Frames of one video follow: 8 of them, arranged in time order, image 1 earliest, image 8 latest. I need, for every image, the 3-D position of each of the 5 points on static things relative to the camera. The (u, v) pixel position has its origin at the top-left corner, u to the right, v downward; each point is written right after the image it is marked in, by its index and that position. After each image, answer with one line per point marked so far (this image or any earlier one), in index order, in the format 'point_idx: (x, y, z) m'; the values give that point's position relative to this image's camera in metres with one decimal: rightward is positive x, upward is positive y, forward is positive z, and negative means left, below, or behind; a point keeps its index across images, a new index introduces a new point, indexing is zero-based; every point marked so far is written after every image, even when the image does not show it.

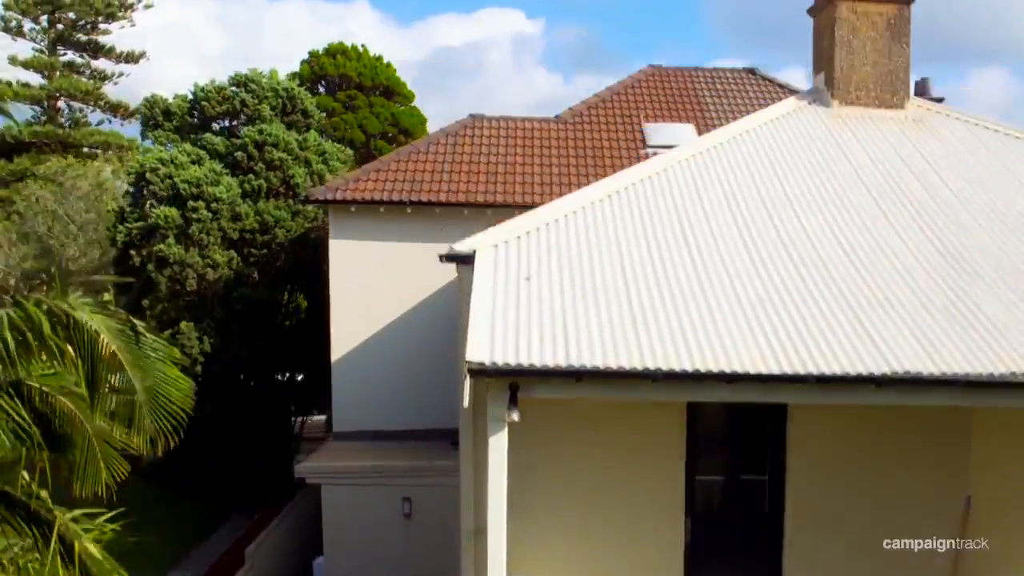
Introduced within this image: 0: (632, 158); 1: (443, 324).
0: (+0.9, +0.9, +9.1) m
1: (-0.5, -0.2, +8.7) m
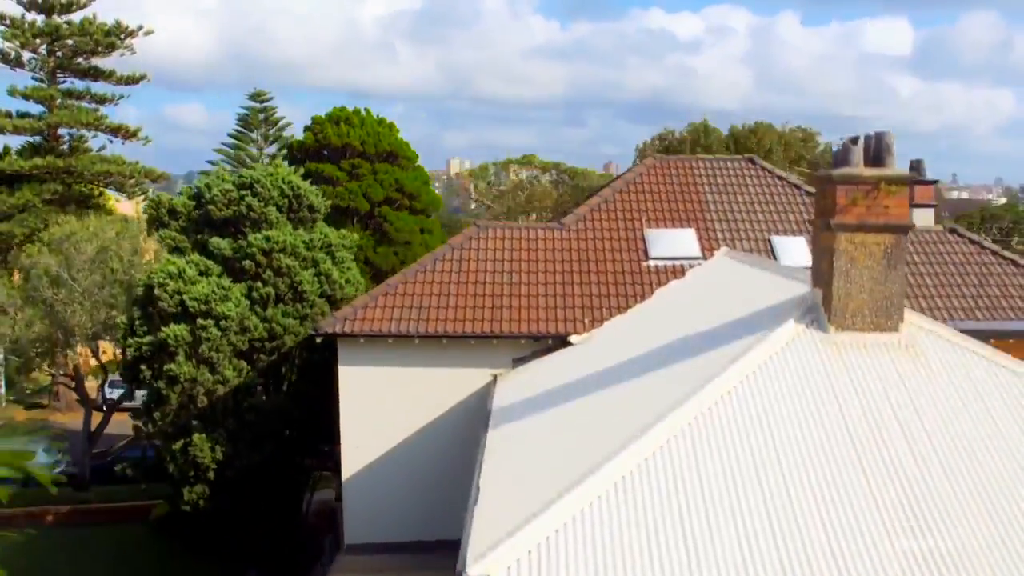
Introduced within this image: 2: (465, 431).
0: (+0.9, +0.1, +9.2) m
1: (-0.4, -1.1, +8.9) m
2: (-0.3, -1.0, +8.9) m
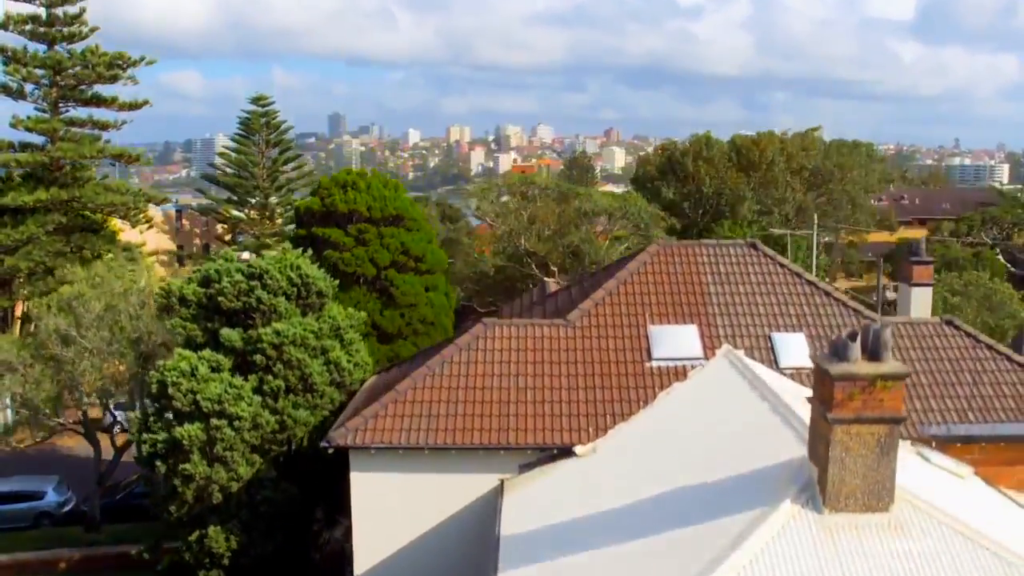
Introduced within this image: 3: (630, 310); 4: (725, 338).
0: (+0.9, -0.6, +9.4) m
1: (-0.4, -1.9, +9.1) m
2: (-0.3, -1.8, +9.1) m
3: (+0.9, -0.2, +10.0) m
4: (+1.6, -0.4, +9.7) m
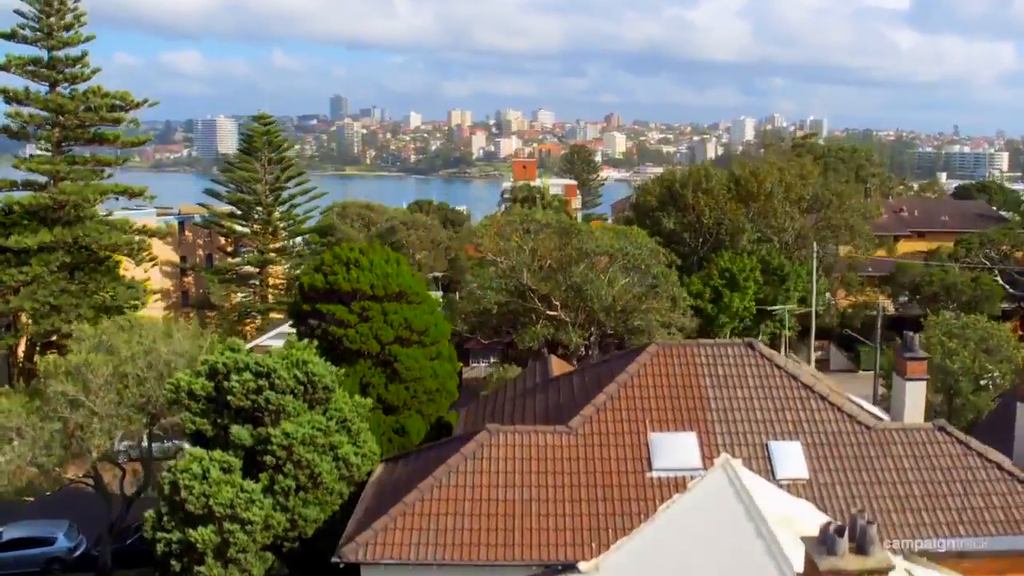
0: (+0.9, -1.5, +9.7) m
1: (-0.4, -2.7, +9.4) m
2: (-0.3, -2.6, +9.4) m
3: (+0.9, -1.0, +10.2) m
4: (+1.7, -1.2, +9.9) m
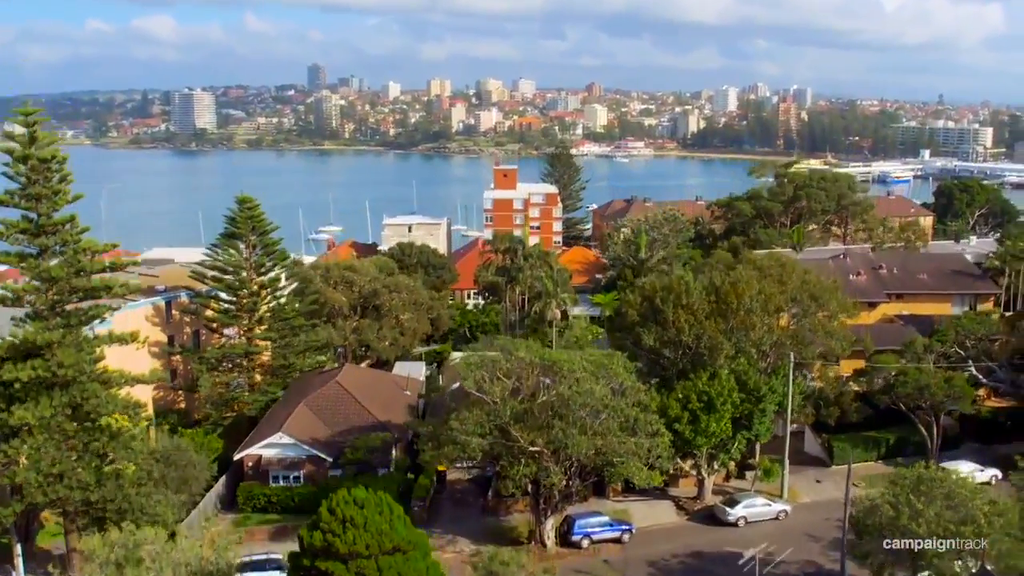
0: (+0.8, -4.5, +10.5) m
1: (-0.5, -5.8, +10.3) m
2: (-0.4, -5.7, +10.3) m
3: (+0.8, -4.0, +11.0) m
4: (+1.5, -4.2, +10.8) m
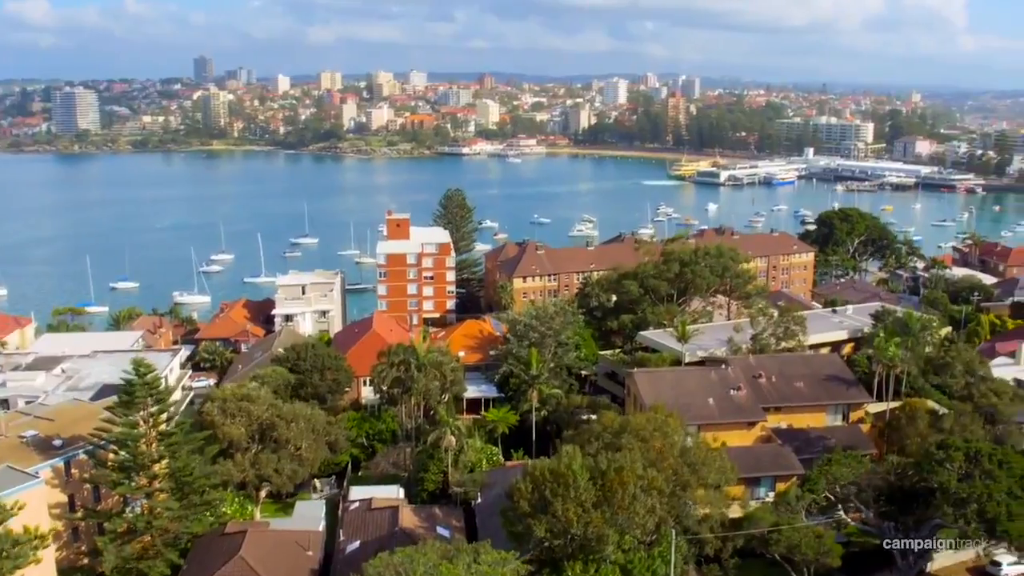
0: (0.0, -9.2, +11.9) m
1: (-1.3, -10.5, +11.8) m
2: (-1.2, -10.4, +11.7) m
3: (-0.1, -8.6, +12.3) m
4: (+0.6, -8.9, +12.2) m
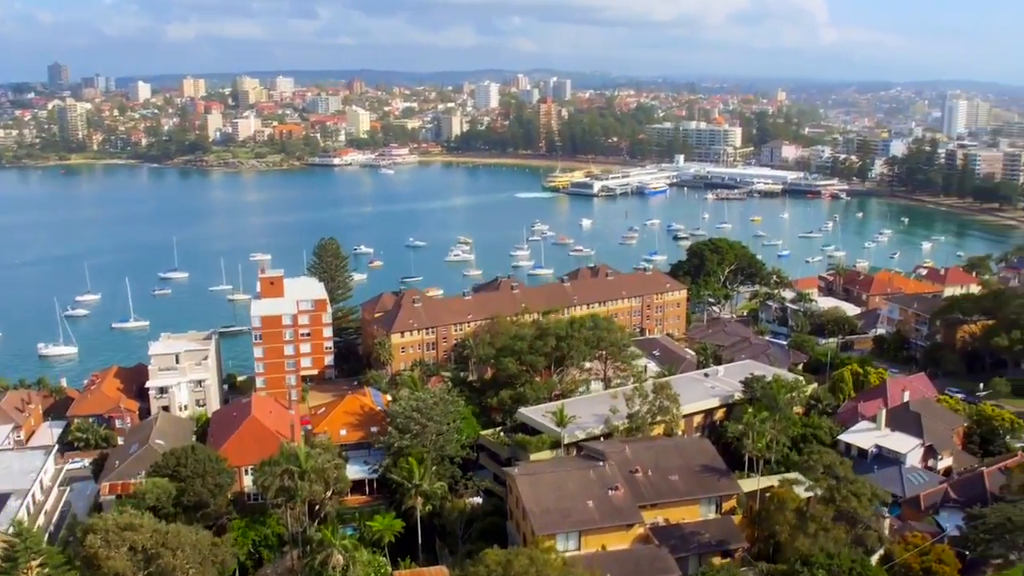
0: (-0.8, -13.3, +13.0) m
1: (-2.0, -14.7, +12.8) m
2: (-1.9, -14.5, +12.8) m
3: (-0.9, -12.7, +13.4) m
4: (-0.2, -12.9, +13.3) m
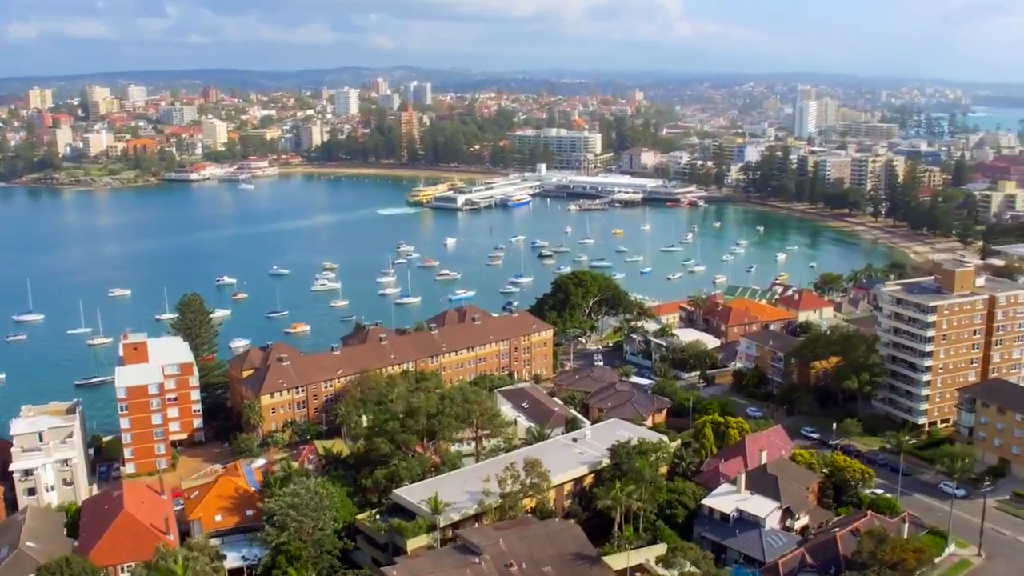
0: (-1.6, -17.5, +14.4) m
1: (-2.8, -18.9, +14.2) m
2: (-2.7, -18.8, +14.2) m
3: (-1.8, -16.9, +14.7) m
4: (-1.1, -17.1, +14.8) m
